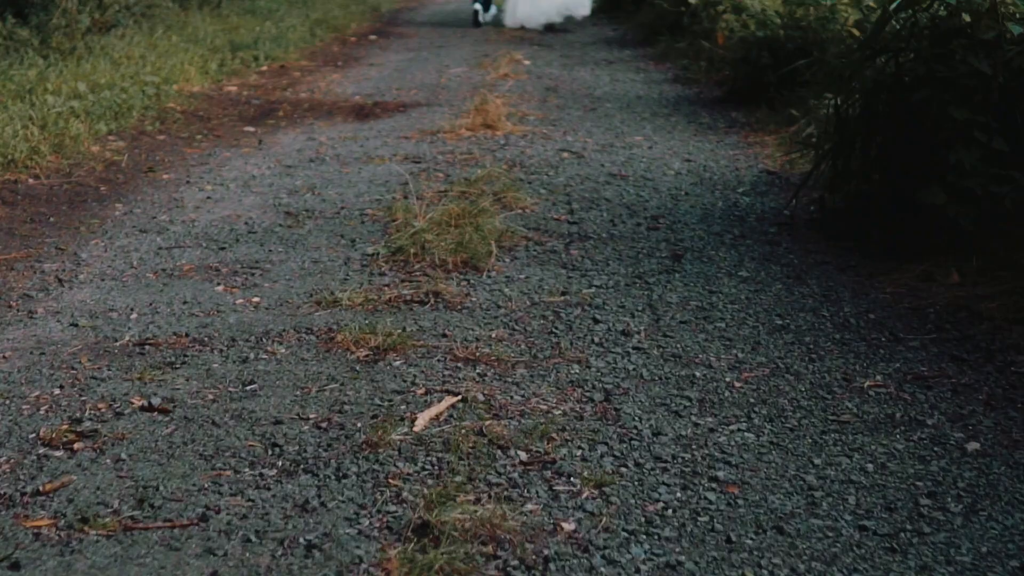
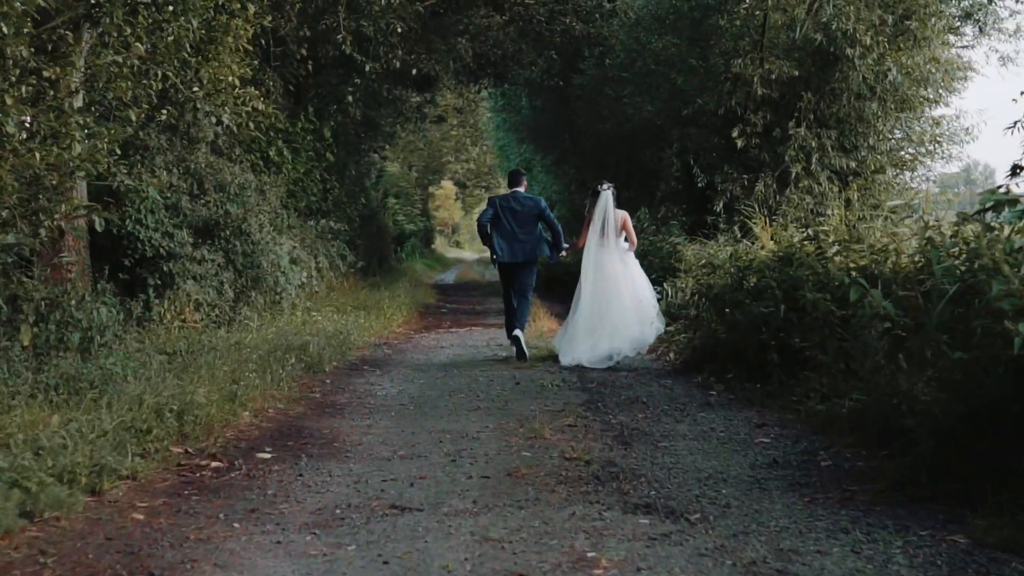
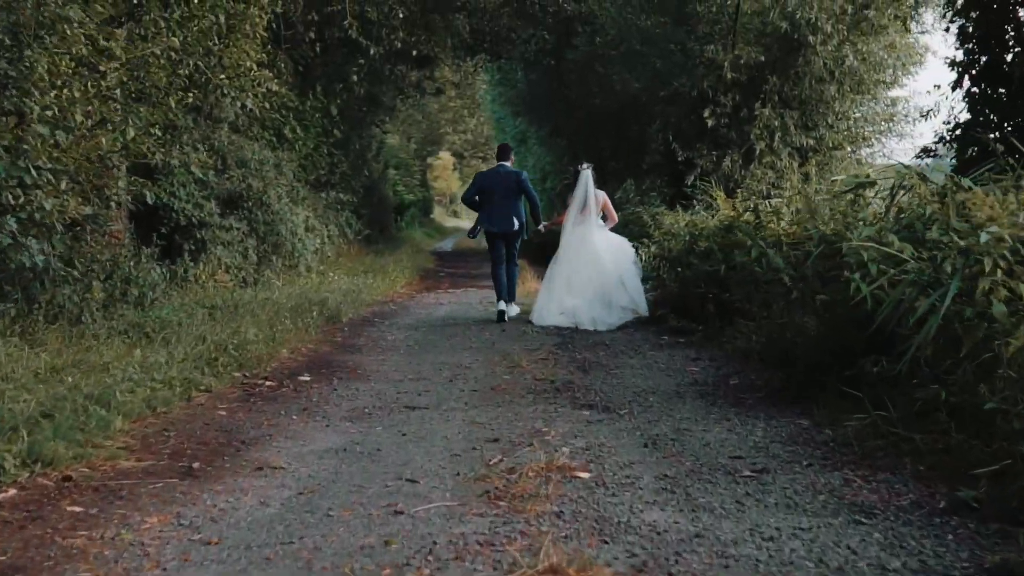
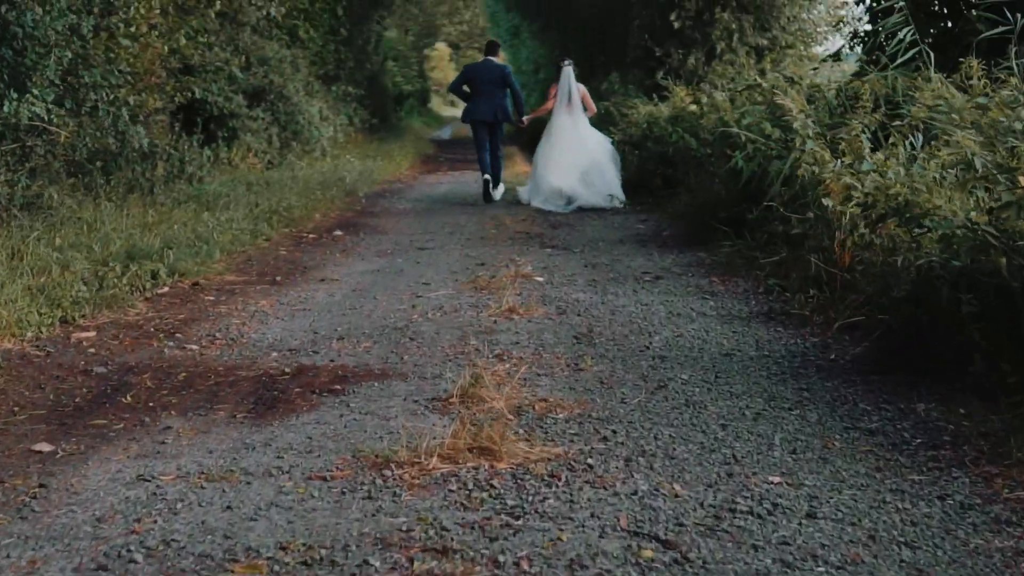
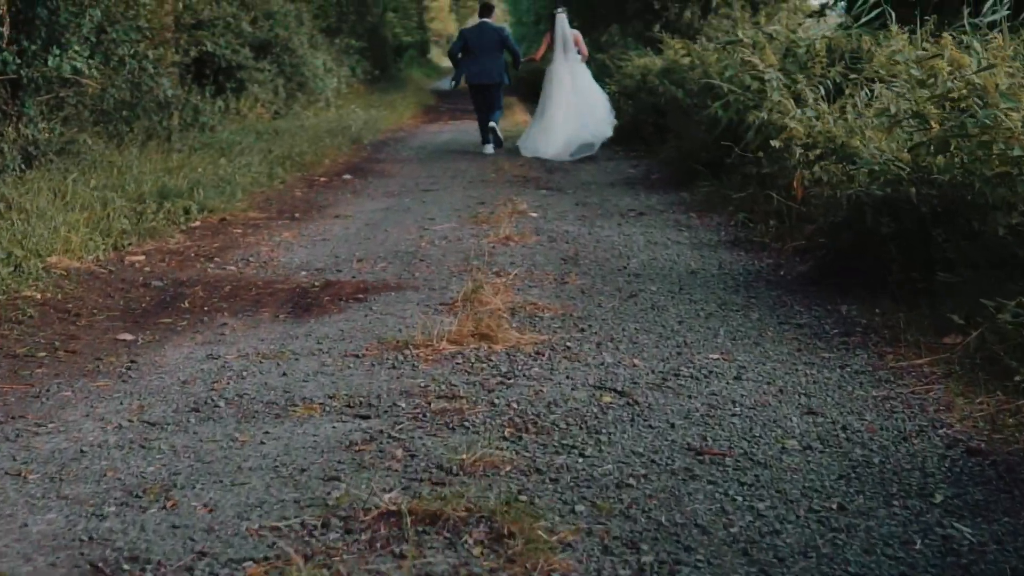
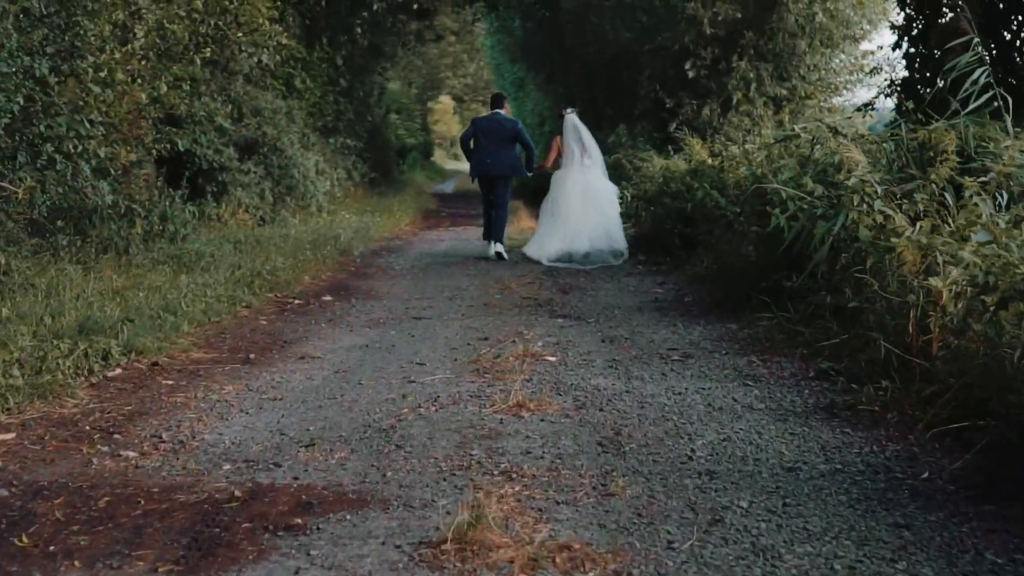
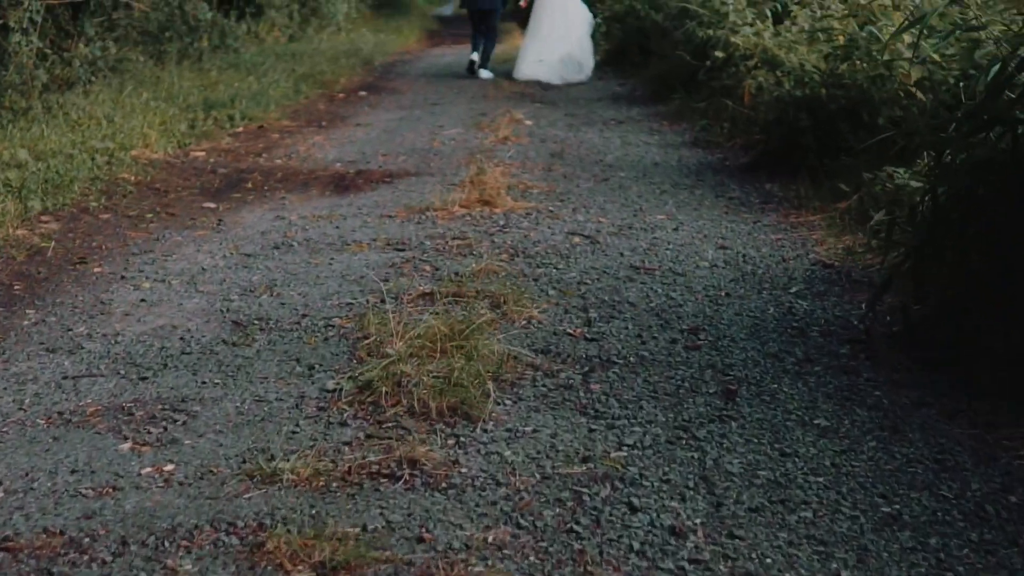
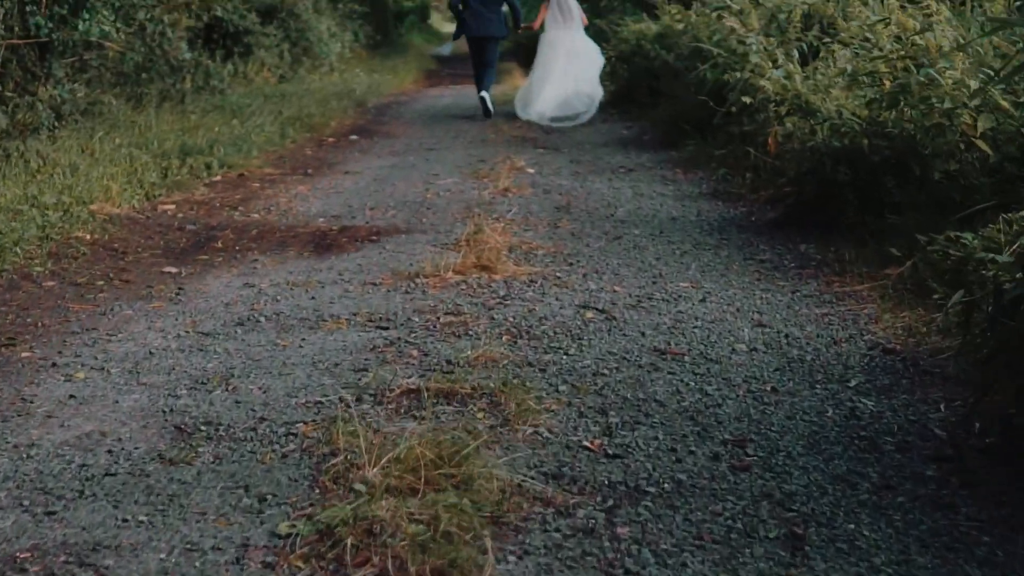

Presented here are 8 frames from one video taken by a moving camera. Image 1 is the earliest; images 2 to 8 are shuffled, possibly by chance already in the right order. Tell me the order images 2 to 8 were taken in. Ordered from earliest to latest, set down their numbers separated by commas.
7, 8, 5, 4, 6, 3, 2
